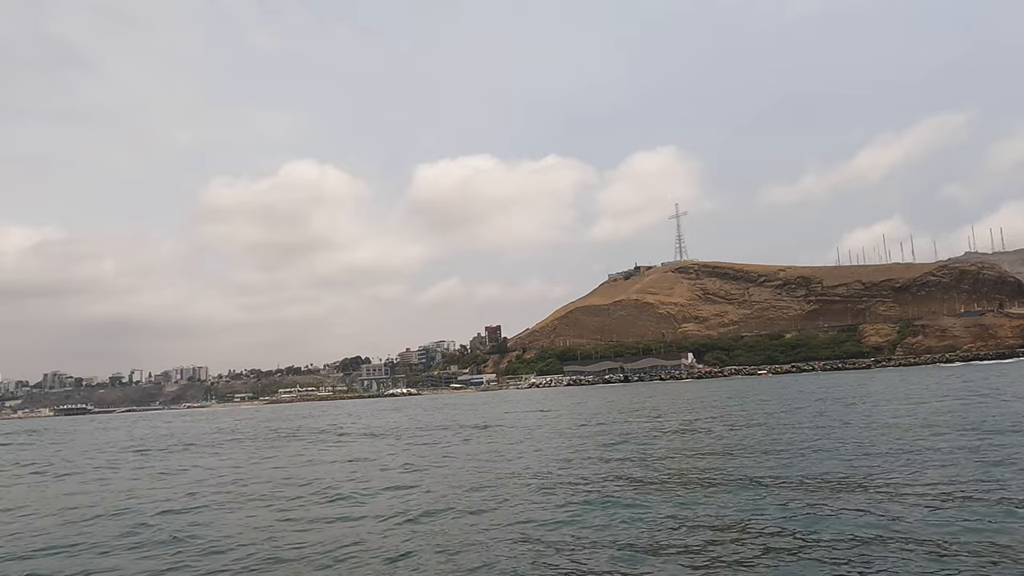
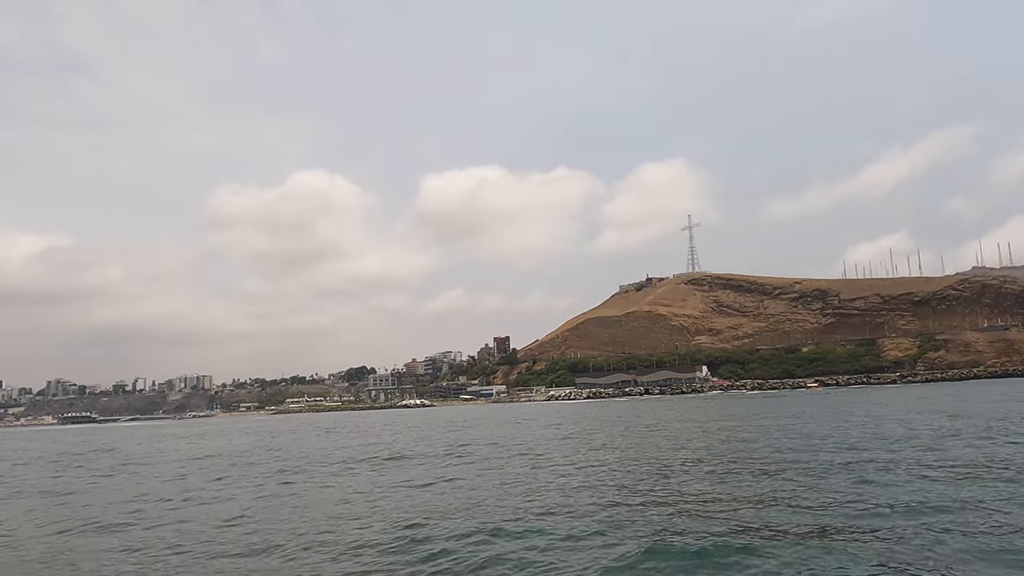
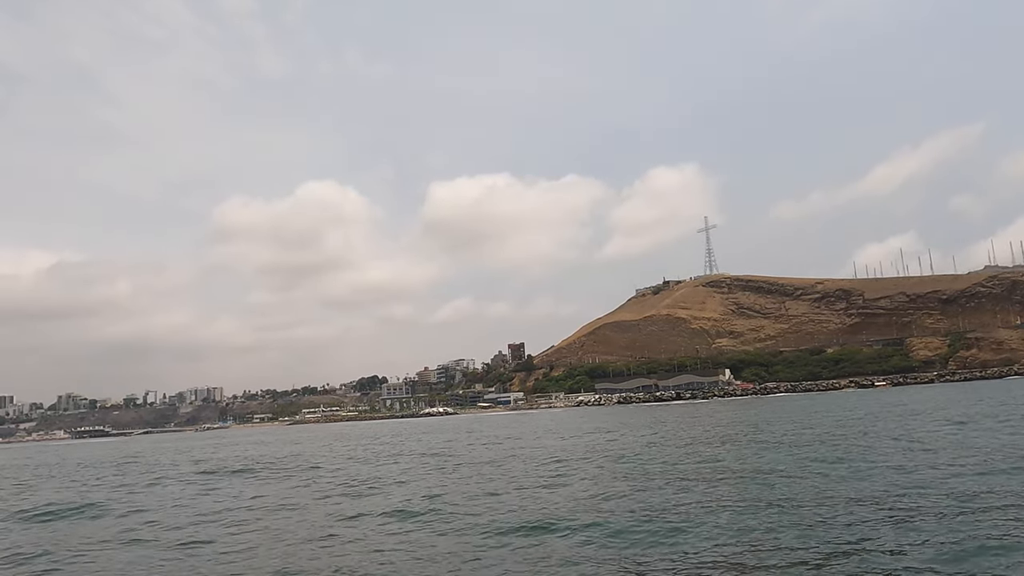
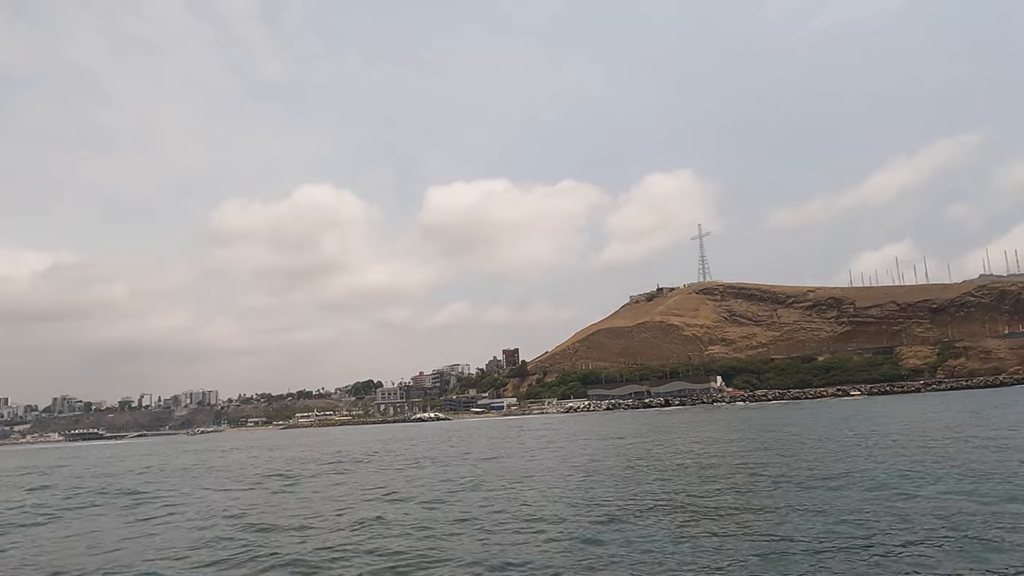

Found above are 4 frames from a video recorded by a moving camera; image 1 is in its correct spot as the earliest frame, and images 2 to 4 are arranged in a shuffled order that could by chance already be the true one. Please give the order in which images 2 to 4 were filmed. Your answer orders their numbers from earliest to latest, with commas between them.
2, 4, 3
